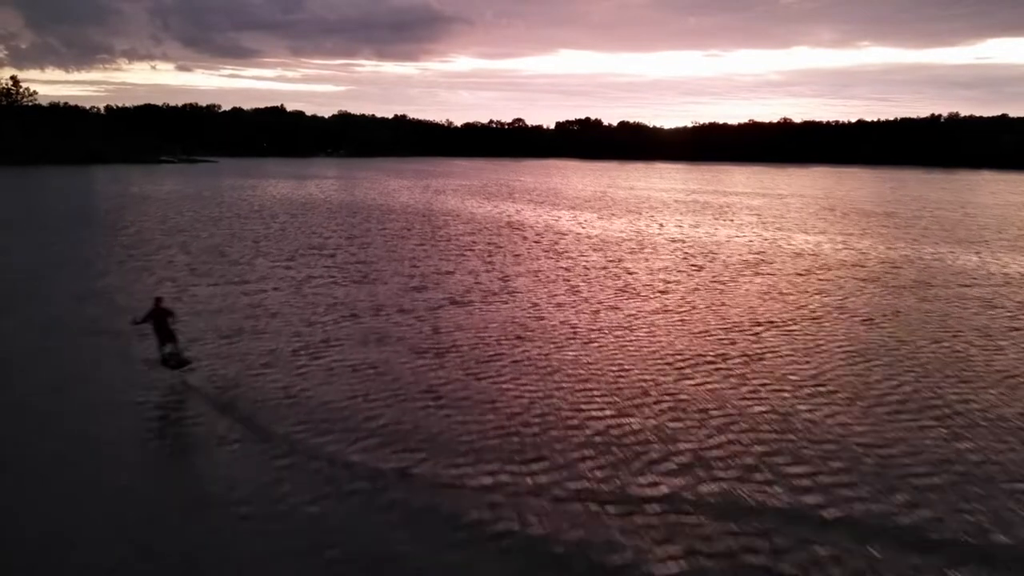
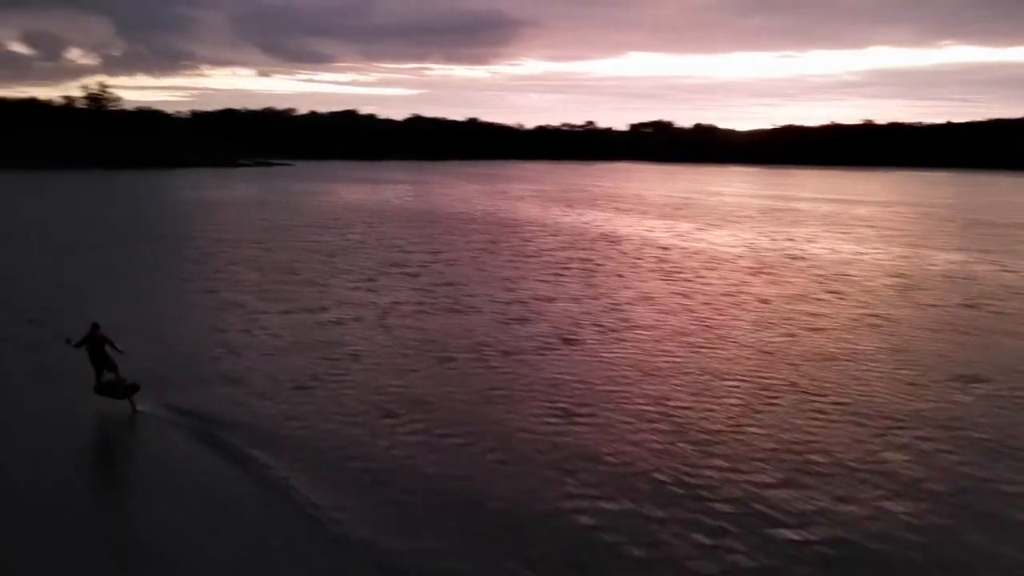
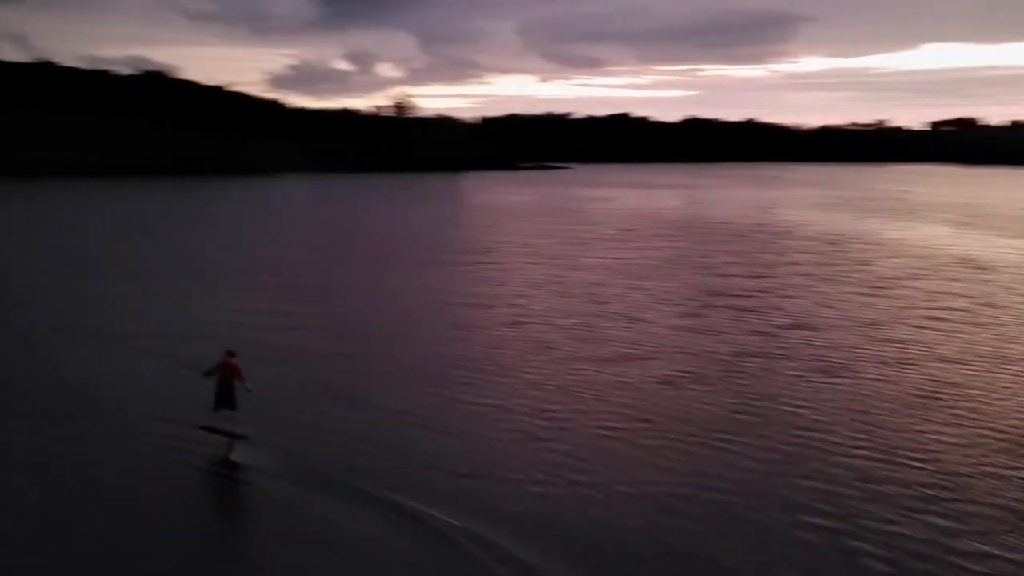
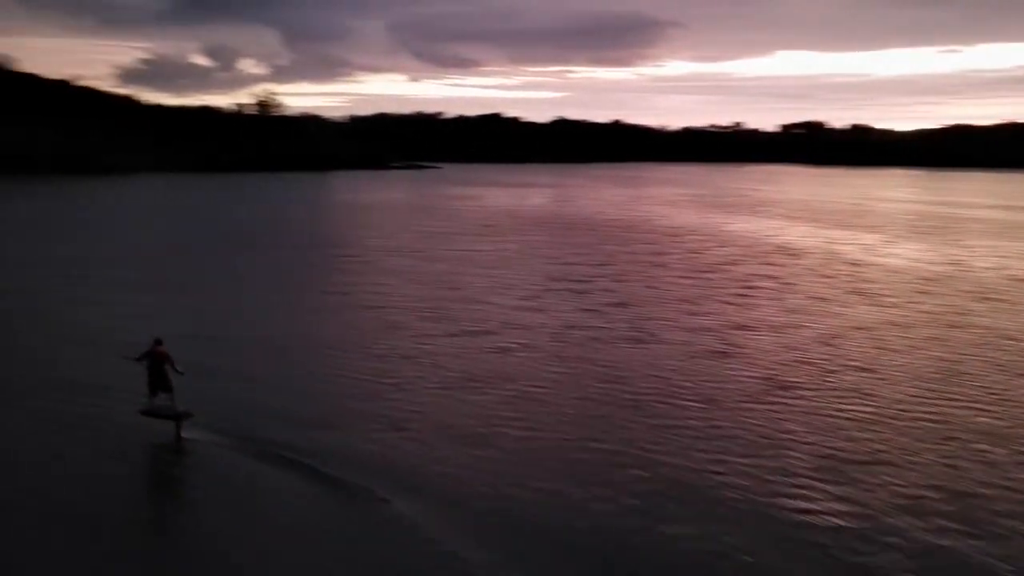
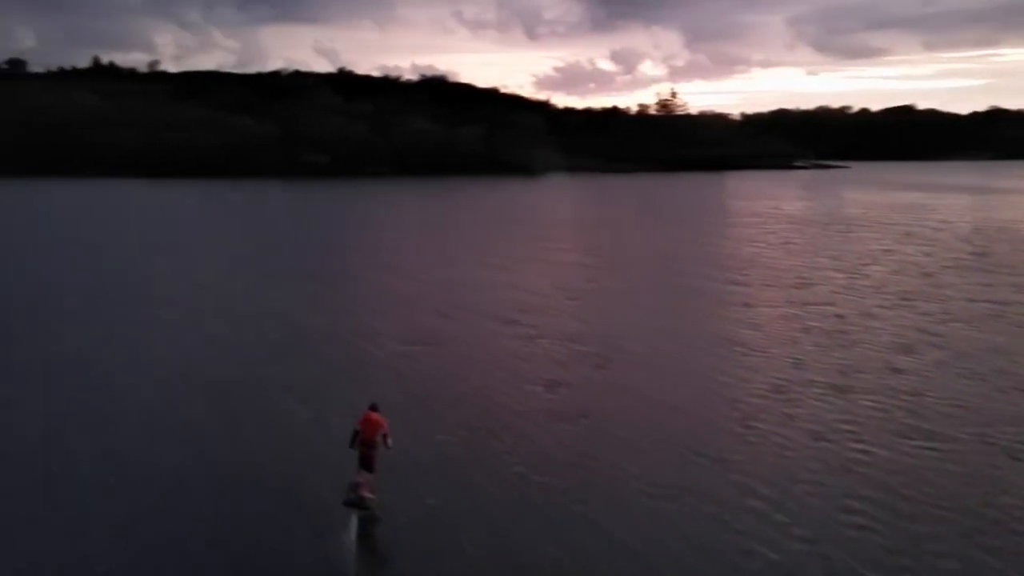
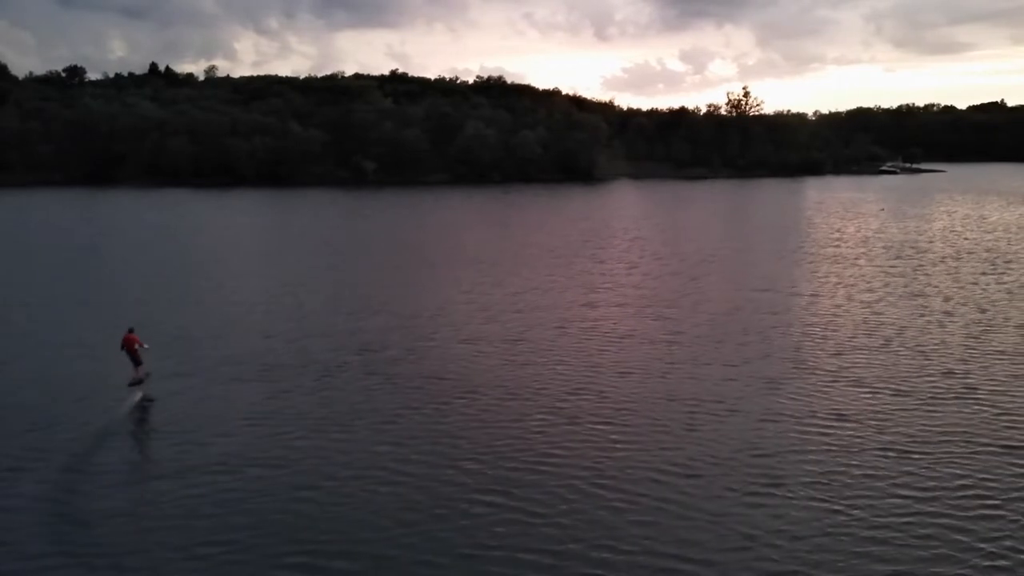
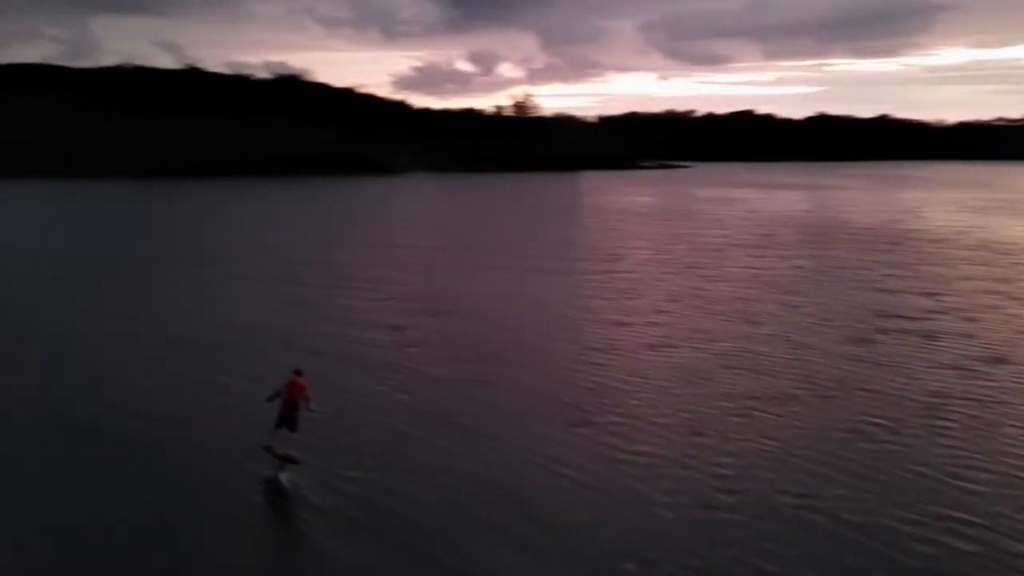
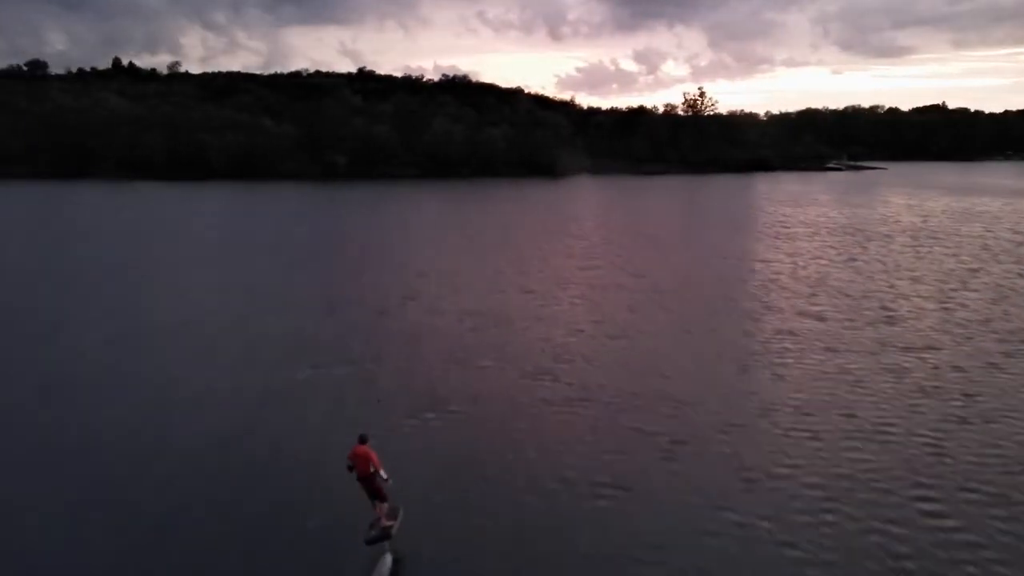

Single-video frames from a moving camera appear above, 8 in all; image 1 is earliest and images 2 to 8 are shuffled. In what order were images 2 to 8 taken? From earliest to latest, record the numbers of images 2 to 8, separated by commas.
2, 4, 3, 7, 5, 8, 6
